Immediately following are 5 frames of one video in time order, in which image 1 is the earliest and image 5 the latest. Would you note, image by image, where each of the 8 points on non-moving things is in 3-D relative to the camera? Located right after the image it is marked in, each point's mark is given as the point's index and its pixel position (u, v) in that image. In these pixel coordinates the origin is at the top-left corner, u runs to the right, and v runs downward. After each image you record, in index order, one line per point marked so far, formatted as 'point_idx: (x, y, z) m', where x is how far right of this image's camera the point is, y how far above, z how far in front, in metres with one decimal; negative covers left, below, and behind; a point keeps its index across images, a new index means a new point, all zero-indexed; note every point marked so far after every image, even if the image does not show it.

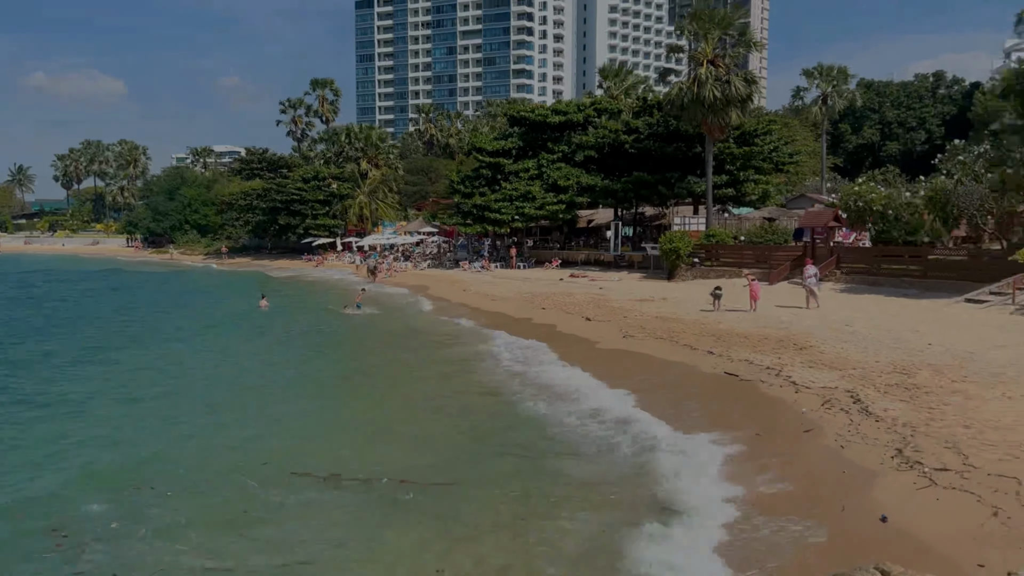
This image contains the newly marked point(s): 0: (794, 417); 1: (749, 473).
0: (+5.5, -2.5, +12.5) m
1: (+3.8, -3.0, +10.4) m
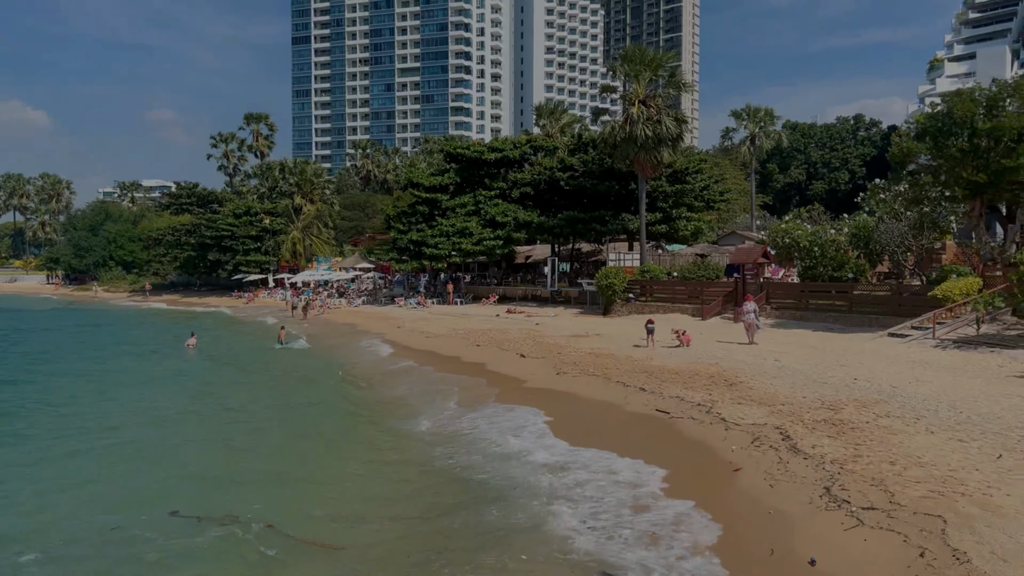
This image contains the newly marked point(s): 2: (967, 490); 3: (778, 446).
0: (+4.0, -3.2, +12.1) m
1: (+2.5, -3.5, +9.9) m
2: (+6.7, -3.0, +9.5) m
3: (+5.1, -3.0, +12.2) m
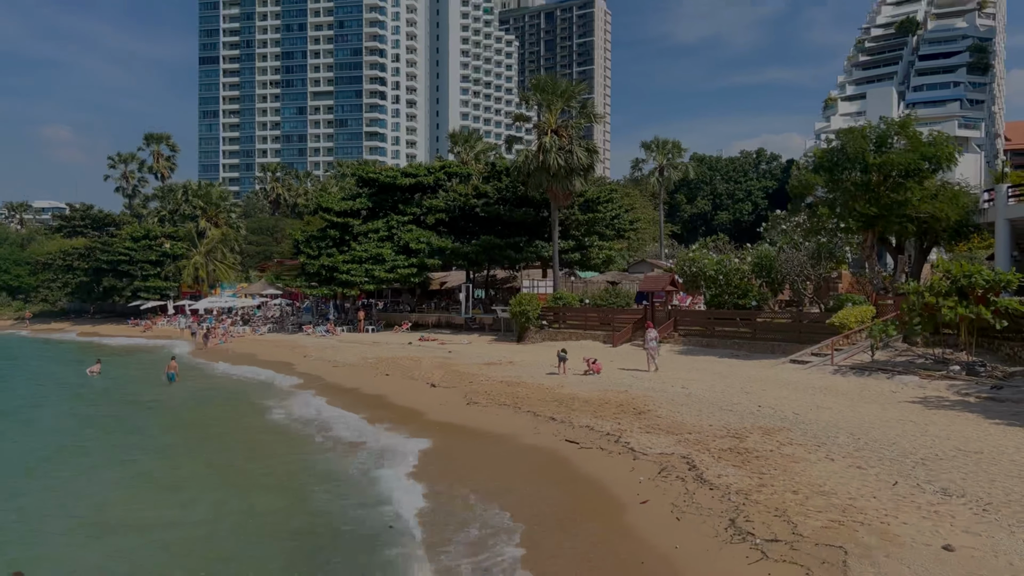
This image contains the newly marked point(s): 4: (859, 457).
0: (+2.1, -3.6, +11.6) m
1: (+0.9, -3.8, +9.1) m
2: (+5.1, -3.3, +9.3) m
3: (+3.1, -3.5, +11.8) m
4: (+6.5, -3.1, +12.0) m
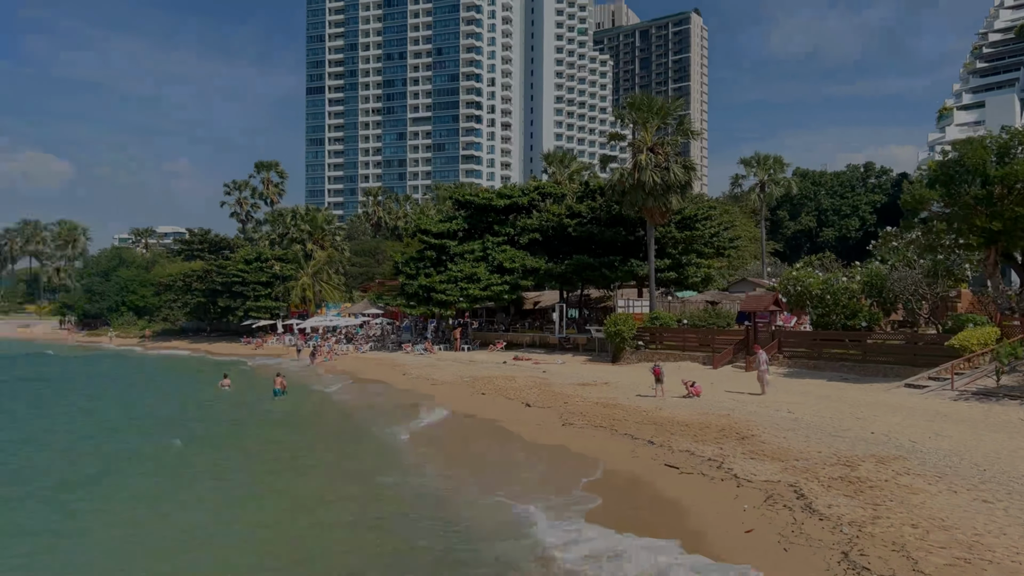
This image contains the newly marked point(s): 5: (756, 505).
0: (+4.0, -4.1, +11.6) m
1: (+2.5, -4.3, +9.3) m
2: (+6.6, -3.7, +8.9) m
3: (+5.1, -4.0, +11.6) m
4: (+8.4, -3.6, +11.4) m
5: (+4.3, -4.1, +11.8) m
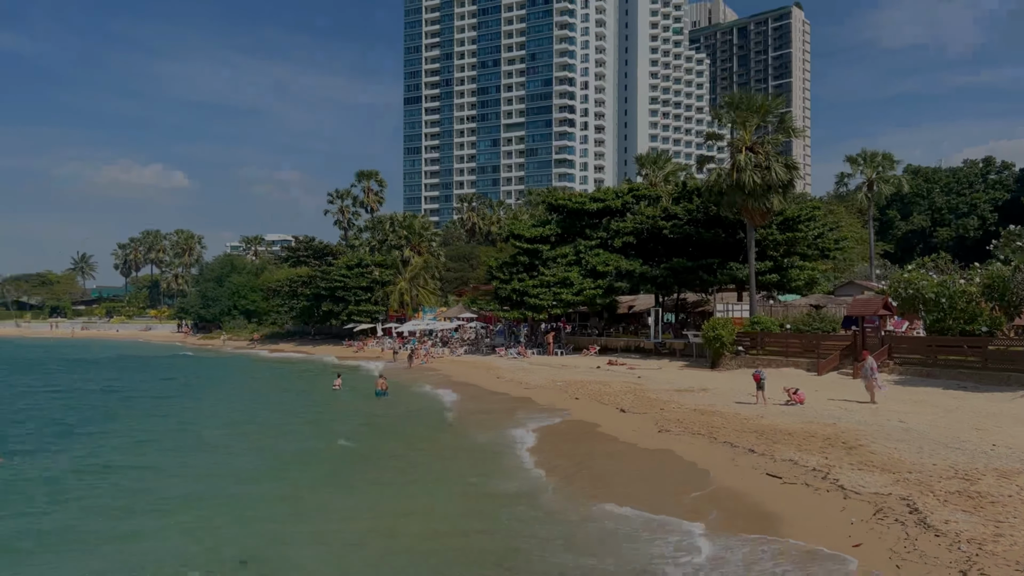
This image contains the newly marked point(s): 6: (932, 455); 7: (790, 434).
0: (+5.9, -4.3, +11.5) m
1: (+4.0, -4.5, +9.4) m
2: (+8.1, -3.9, +8.4) m
3: (+6.9, -4.1, +11.4) m
4: (+10.2, -3.7, +10.7) m
5: (+6.2, -4.2, +11.7) m
6: (+9.6, -3.8, +14.8) m
7: (+7.7, -4.0, +18.0) m
